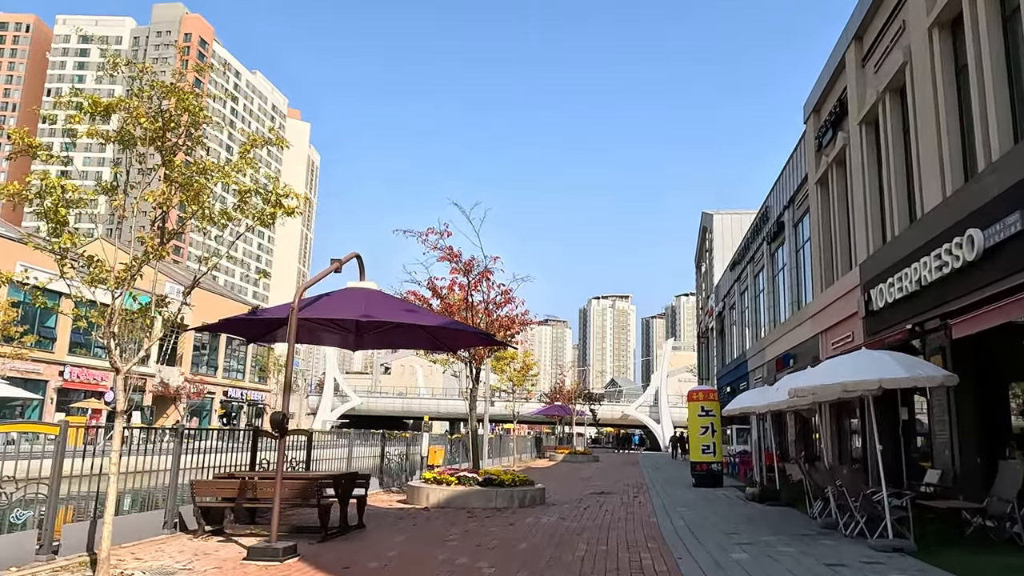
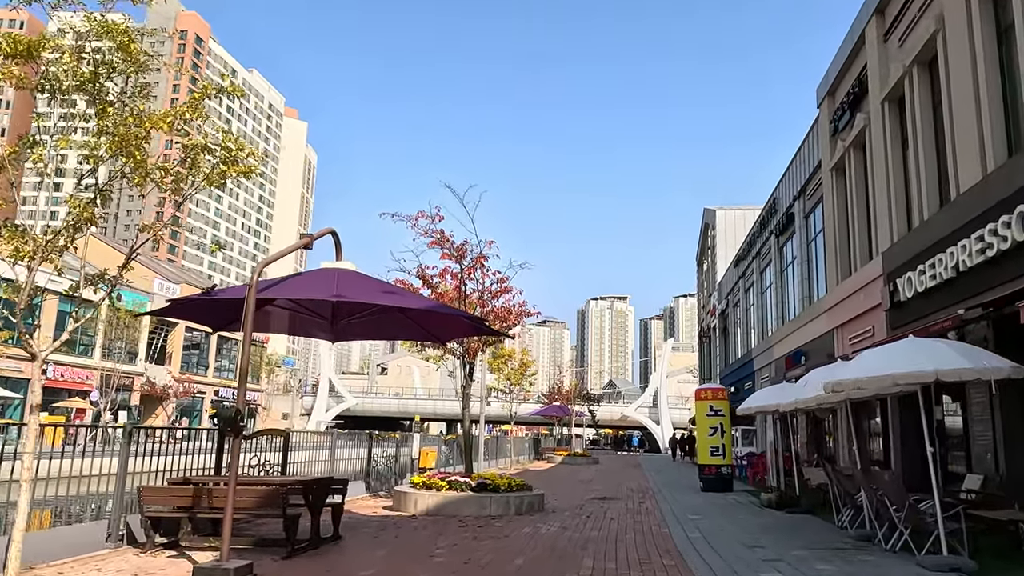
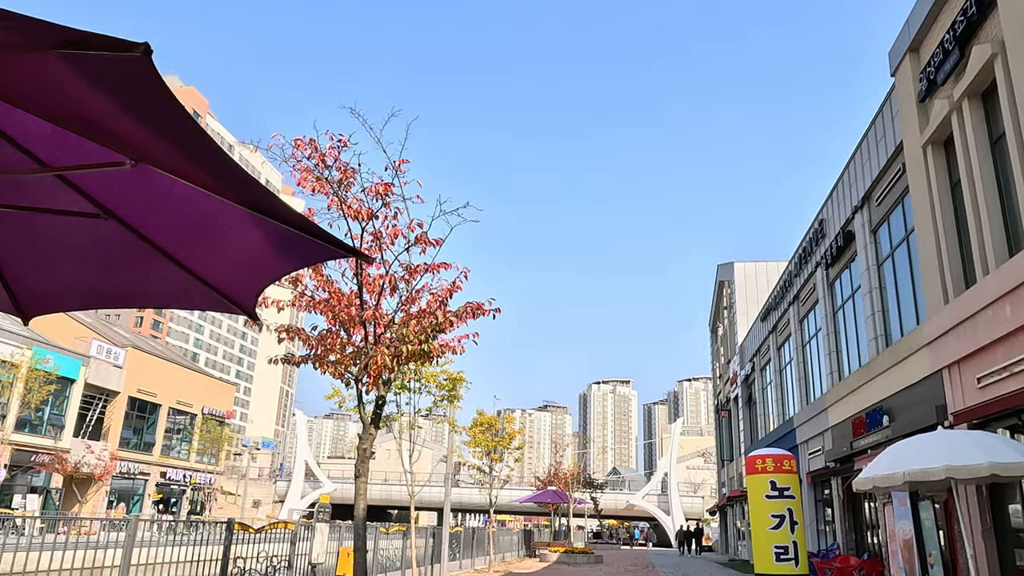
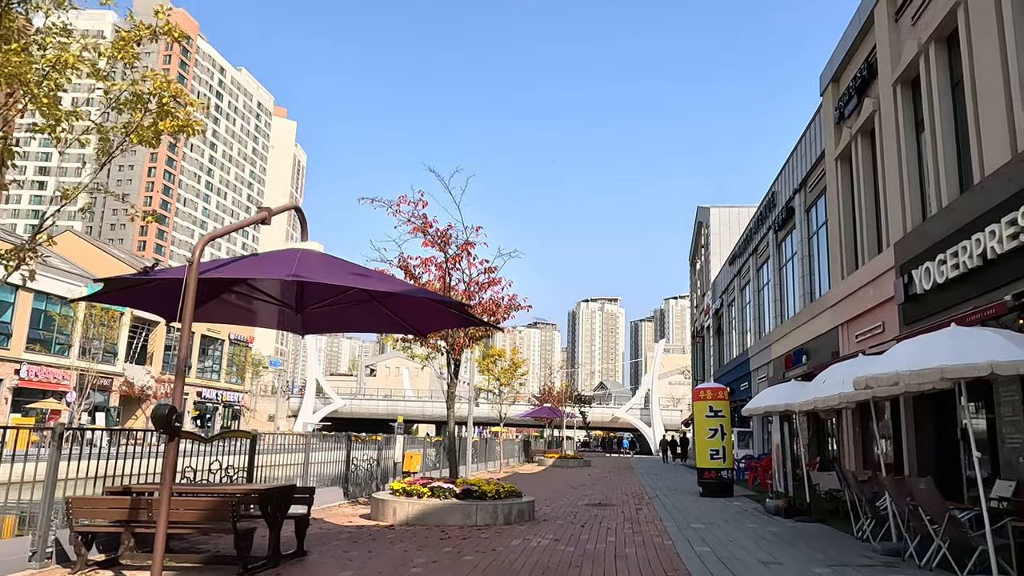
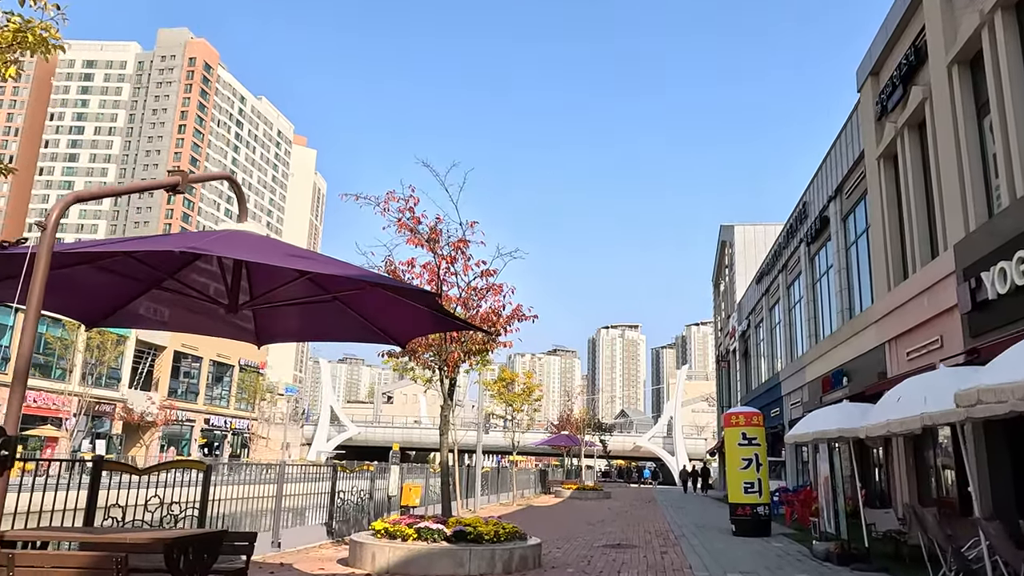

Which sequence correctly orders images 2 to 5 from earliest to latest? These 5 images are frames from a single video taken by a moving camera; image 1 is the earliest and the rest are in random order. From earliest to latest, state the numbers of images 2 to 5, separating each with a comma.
2, 4, 5, 3
